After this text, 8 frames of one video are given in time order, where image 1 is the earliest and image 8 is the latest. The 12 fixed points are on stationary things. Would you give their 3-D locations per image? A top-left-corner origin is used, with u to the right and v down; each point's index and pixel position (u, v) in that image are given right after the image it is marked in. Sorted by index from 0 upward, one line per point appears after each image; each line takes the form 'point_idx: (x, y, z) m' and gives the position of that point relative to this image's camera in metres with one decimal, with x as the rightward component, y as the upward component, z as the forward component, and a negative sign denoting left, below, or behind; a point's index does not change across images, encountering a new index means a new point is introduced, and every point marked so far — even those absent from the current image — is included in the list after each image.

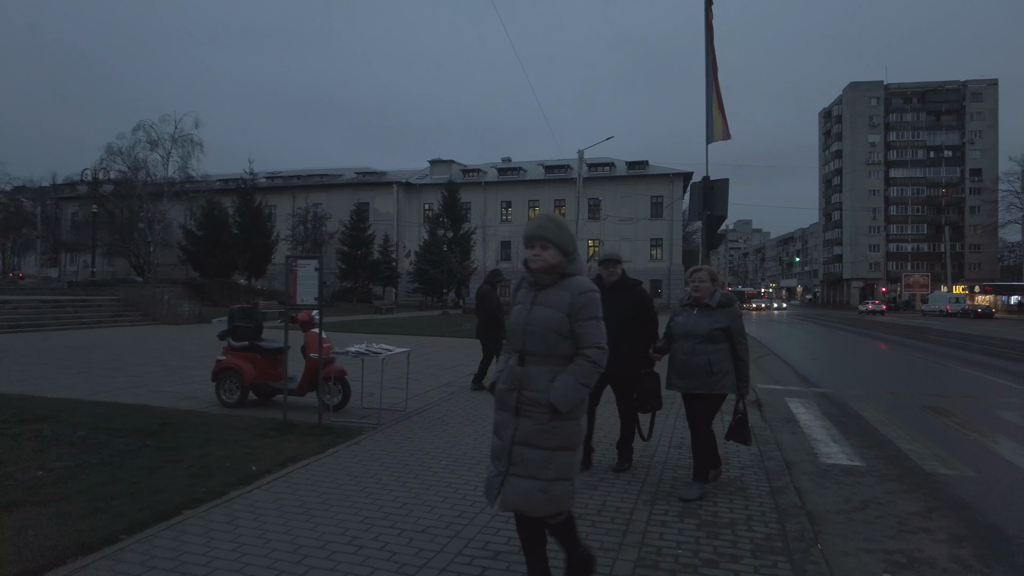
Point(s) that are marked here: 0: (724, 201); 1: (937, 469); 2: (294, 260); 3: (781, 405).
0: (+3.6, +1.5, +11.1) m
1: (+4.3, -1.8, +6.6) m
2: (-2.4, +0.3, +7.1) m
3: (+4.3, -1.9, +10.4) m
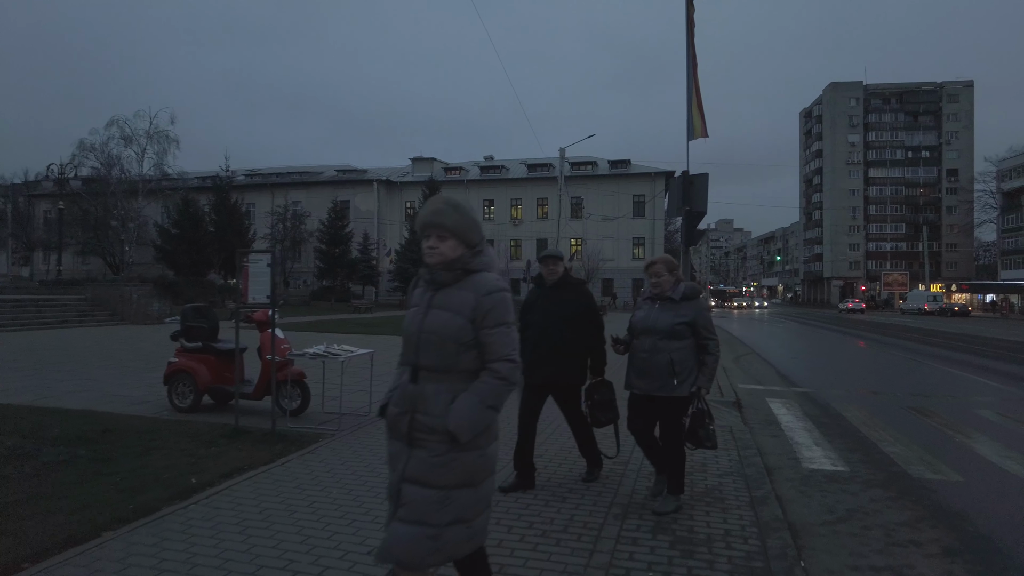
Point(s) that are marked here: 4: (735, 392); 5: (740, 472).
0: (+3.2, +1.5, +10.8) m
1: (+4.0, -1.8, +6.3) m
2: (-2.8, +0.3, +6.7) m
3: (+3.9, -1.8, +10.1) m
4: (+3.9, -1.8, +11.3) m
5: (+2.0, -1.7, +5.8) m
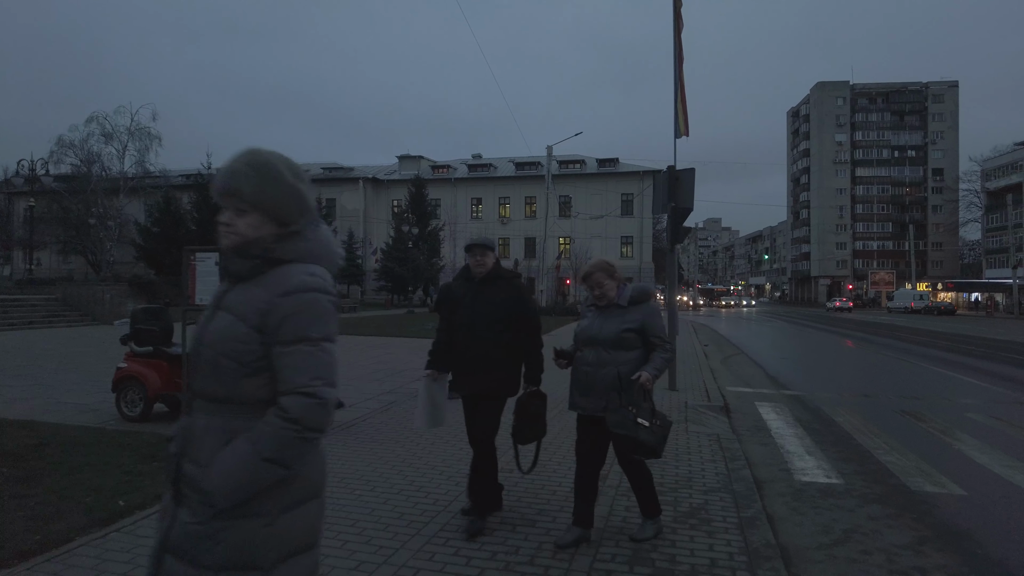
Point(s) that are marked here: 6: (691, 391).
0: (+2.9, +1.5, +10.3) m
1: (+3.7, -1.8, +5.9) m
2: (-3.0, +0.3, +6.1) m
3: (+3.6, -1.8, +9.7) m
4: (+3.6, -1.8, +10.9) m
5: (+1.8, -1.7, +5.3) m
6: (+2.9, -1.7, +10.5) m
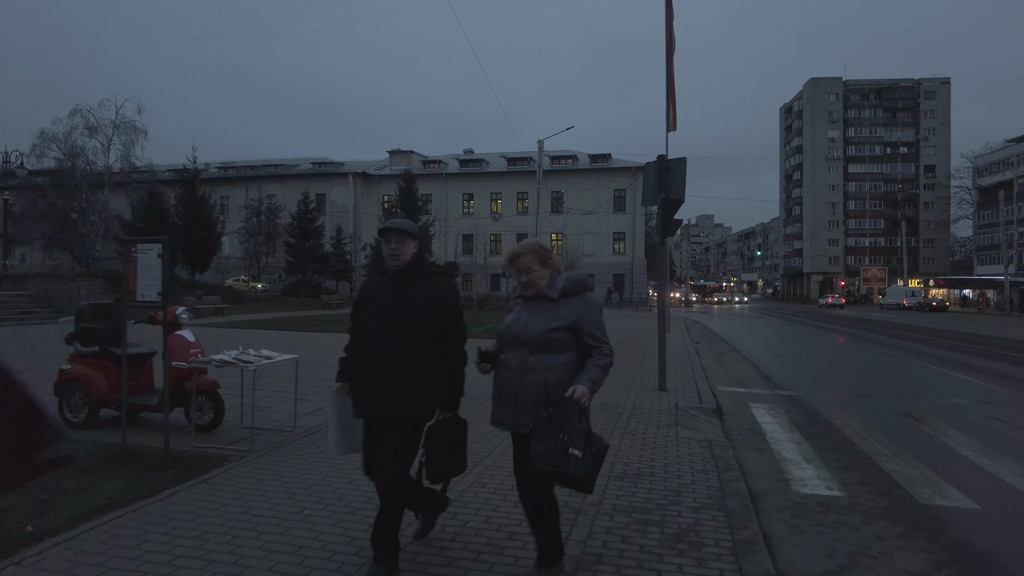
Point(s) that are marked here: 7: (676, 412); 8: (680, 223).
0: (+2.6, +1.6, +9.8) m
1: (+3.5, -1.8, +5.4) m
2: (-3.3, +0.4, +5.6) m
3: (+3.3, -1.8, +9.2) m
4: (+3.3, -1.7, +10.4) m
5: (+1.6, -1.6, +4.8) m
6: (+2.7, -1.6, +10.0) m
7: (+2.1, -1.6, +8.4) m
8: (+2.5, +1.0, +9.8) m
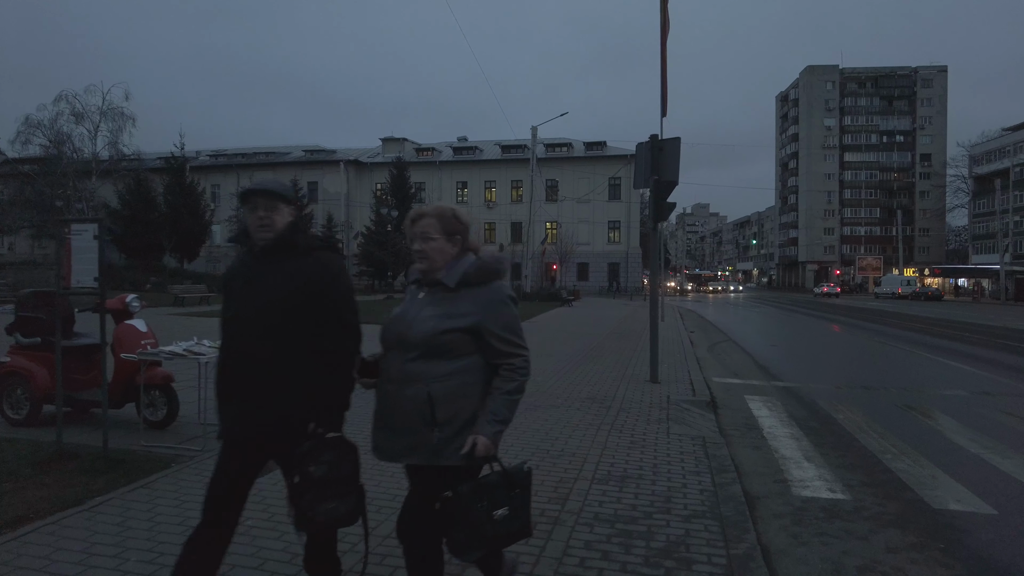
0: (+2.3, +1.8, +9.3) m
1: (+3.3, -1.7, +4.9) m
2: (-3.5, +0.5, +5.0) m
3: (+3.1, -1.6, +8.8) m
4: (+3.0, -1.5, +9.9) m
5: (+1.4, -1.5, +4.4) m
6: (+2.4, -1.4, +9.5) m
7: (+1.9, -1.4, +7.9) m
8: (+2.3, +1.2, +9.3) m
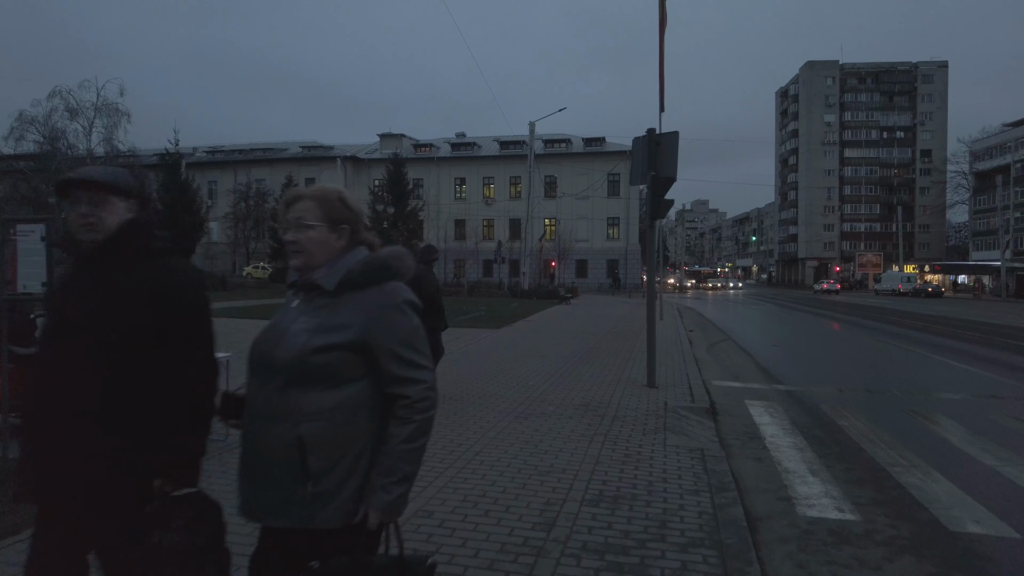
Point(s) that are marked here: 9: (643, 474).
0: (+2.2, +1.8, +8.9) m
1: (+3.2, -1.7, +4.6) m
2: (-3.6, +0.5, +4.7) m
3: (+3.0, -1.6, +8.4) m
4: (+2.9, -1.5, +9.6) m
5: (+1.3, -1.5, +4.0) m
6: (+2.3, -1.4, +9.2) m
7: (+1.8, -1.5, +7.6) m
8: (+2.2, +1.2, +8.9) m
9: (+1.1, -1.5, +5.3) m
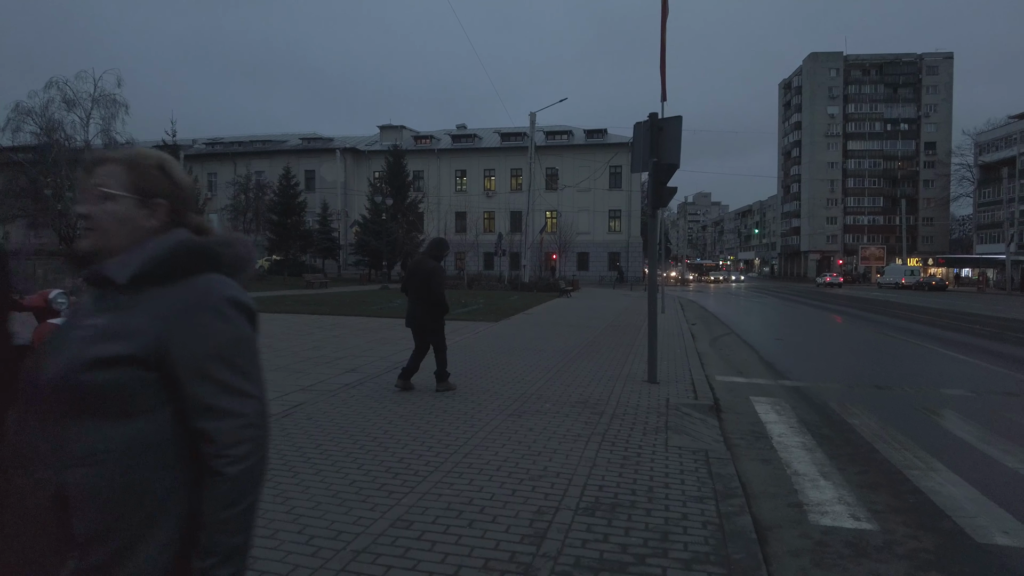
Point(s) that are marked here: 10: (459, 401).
0: (+2.2, +1.9, +8.5) m
1: (+3.1, -1.6, +4.2) m
2: (-3.7, +0.5, +4.3) m
3: (+2.9, -1.5, +8.0) m
4: (+2.9, -1.4, +9.2) m
5: (+1.2, -1.5, +3.6) m
6: (+2.2, -1.3, +8.8) m
7: (+1.7, -1.4, +7.2) m
8: (+2.1, +1.3, +8.5) m
9: (+1.1, -1.4, +4.9) m
10: (-0.6, -1.3, +7.5) m
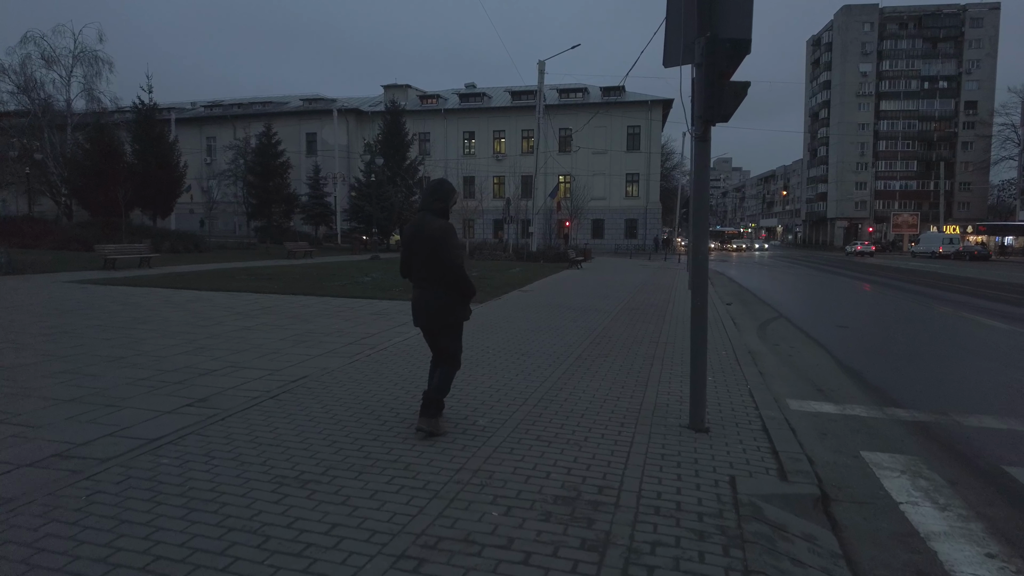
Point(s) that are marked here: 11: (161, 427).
0: (+1.7, +2.0, +4.7) m
1: (+2.5, -1.7, +0.6) m
2: (-4.2, +0.5, +0.7) m
3: (+2.4, -1.4, +4.4) m
4: (+2.4, -1.2, +5.6) m
5: (+0.6, -1.6, 0.0) m
6: (+1.8, -1.2, +5.1) m
7: (+1.3, -1.3, +3.6) m
8: (+1.7, +1.4, +4.7) m
9: (+0.5, -1.4, +1.3) m
10: (-1.1, -1.2, +3.9) m
11: (-2.7, -1.0, +5.0) m
